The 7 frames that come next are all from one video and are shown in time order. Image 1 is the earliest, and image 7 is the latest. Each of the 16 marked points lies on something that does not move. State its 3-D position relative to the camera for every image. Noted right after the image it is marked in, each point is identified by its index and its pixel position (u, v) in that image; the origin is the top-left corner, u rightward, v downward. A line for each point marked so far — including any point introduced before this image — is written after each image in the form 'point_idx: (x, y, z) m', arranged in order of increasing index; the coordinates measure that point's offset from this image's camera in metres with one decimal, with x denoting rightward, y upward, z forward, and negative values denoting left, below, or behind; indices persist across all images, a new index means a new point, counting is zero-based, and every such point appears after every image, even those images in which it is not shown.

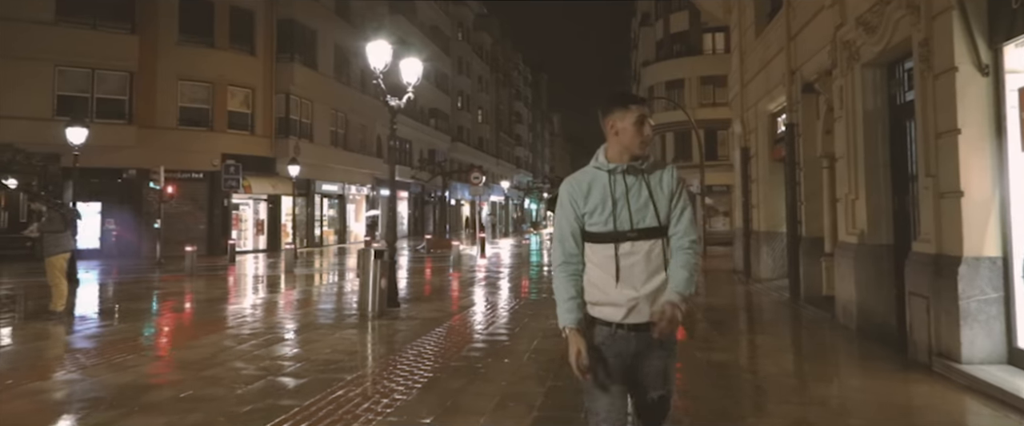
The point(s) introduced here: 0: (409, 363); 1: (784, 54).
0: (-1.3, -1.7, +7.1) m
1: (+4.3, +2.5, +10.2) m
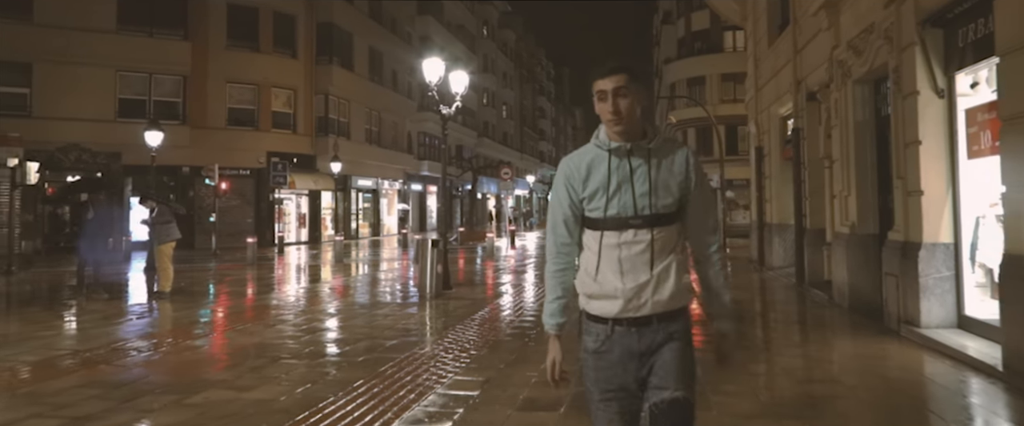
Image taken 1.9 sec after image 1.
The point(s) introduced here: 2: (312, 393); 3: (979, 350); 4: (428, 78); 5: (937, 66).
0: (-0.7, -1.7, +8.6) m
1: (+4.9, +2.6, +11.5) m
2: (-1.6, -1.4, +5.1) m
3: (+4.2, -1.2, +5.7) m
4: (-1.4, +2.3, +11.2) m
5: (+4.3, +1.5, +6.5) m
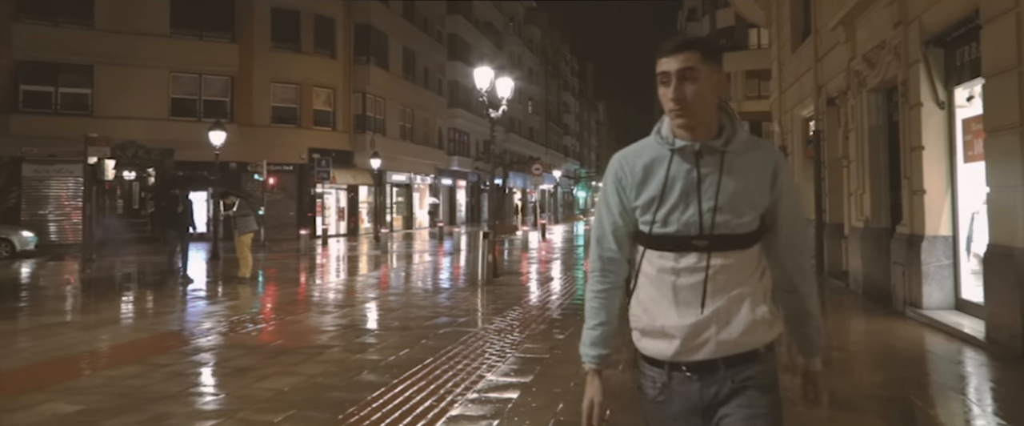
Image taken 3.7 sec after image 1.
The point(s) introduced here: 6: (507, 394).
0: (0.0, -1.6, +9.7) m
1: (+5.7, +2.7, +12.4) m
2: (-1.0, -1.4, +6.2) m
3: (+4.8, -1.2, +6.7) m
4: (-0.6, +2.4, +12.3) m
5: (+4.9, +1.5, +7.5) m
6: (0.0, -1.4, +5.0) m
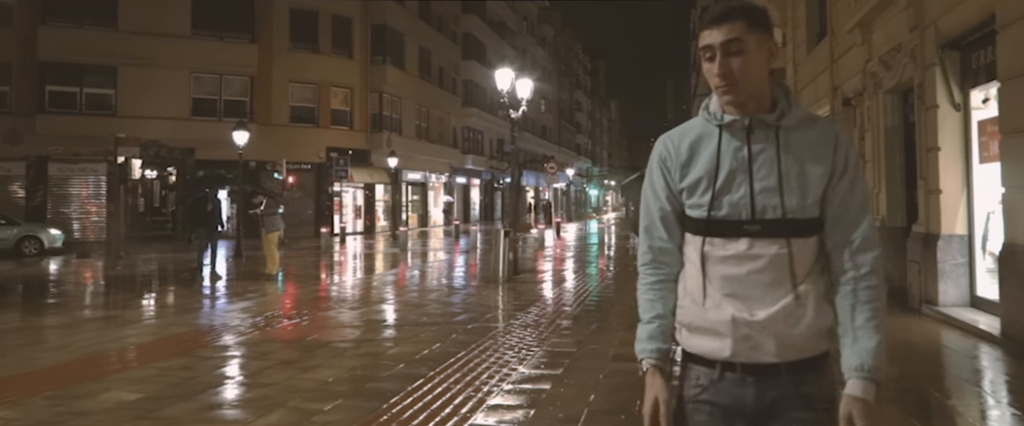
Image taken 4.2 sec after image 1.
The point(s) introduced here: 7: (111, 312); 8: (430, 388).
0: (+0.3, -1.6, +10.0) m
1: (+6.1, +2.7, +12.5) m
2: (-0.7, -1.4, +6.5) m
3: (+5.1, -1.2, +6.9) m
4: (-0.3, +2.5, +12.6) m
5: (+5.2, +1.5, +7.6) m
6: (+0.2, -1.4, +5.3) m
7: (-6.7, -1.6, +10.8) m
8: (-0.7, -1.4, +5.2) m
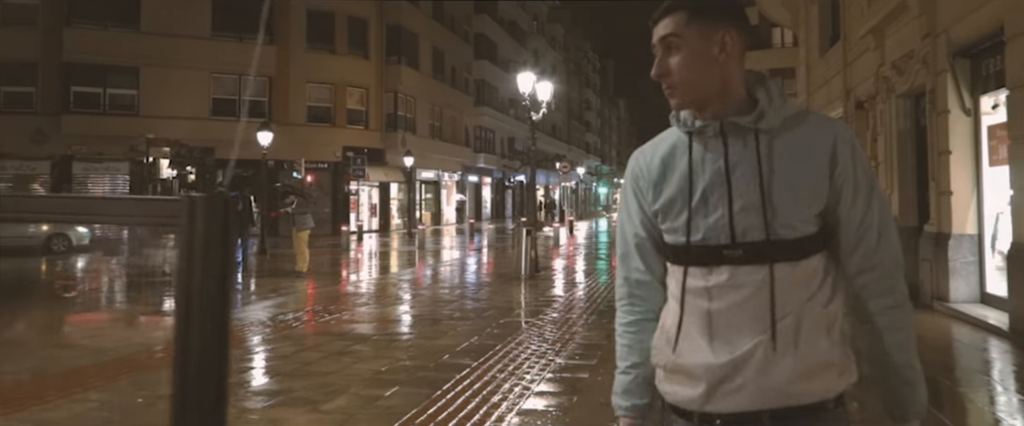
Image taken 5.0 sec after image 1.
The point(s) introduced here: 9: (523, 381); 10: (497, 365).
0: (+0.7, -1.6, +10.4) m
1: (+6.5, +2.7, +12.9) m
2: (-0.4, -1.4, +6.9) m
3: (+5.5, -1.2, +7.3) m
4: (+0.2, +2.5, +13.0) m
5: (+5.6, +1.5, +8.0) m
6: (+0.6, -1.4, +5.7) m
7: (-6.3, -1.6, +11.3) m
8: (-0.3, -1.4, +5.7) m
9: (+0.1, -1.4, +5.5) m
10: (-0.1, -1.4, +6.0) m
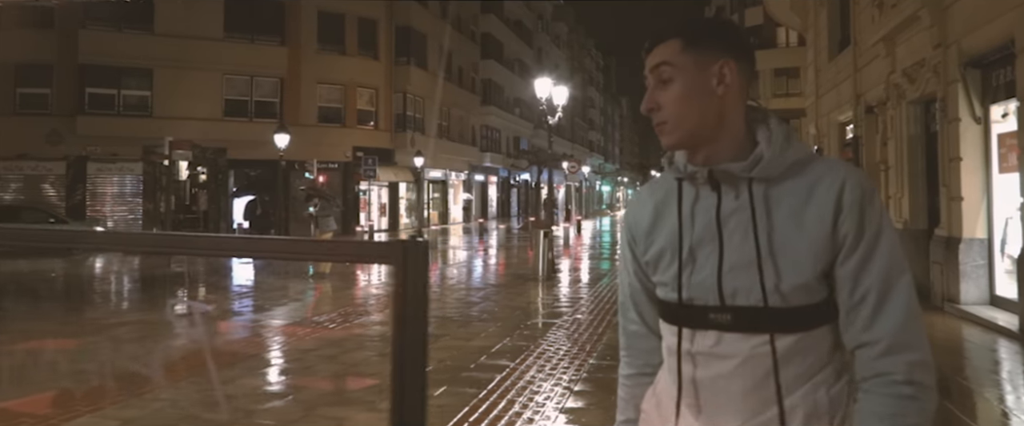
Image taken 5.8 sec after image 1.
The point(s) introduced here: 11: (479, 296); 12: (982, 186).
0: (+1.1, -1.6, +10.7) m
1: (+6.9, +2.7, +13.2) m
2: (0.0, -1.5, +7.3) m
3: (+5.8, -1.3, +7.6) m
4: (+0.5, +2.4, +13.3) m
5: (+5.9, +1.5, +8.3) m
6: (+0.9, -1.5, +6.0) m
7: (-5.9, -1.7, +11.6) m
8: (0.0, -1.5, +6.0) m
9: (+0.4, -1.5, +5.8) m
10: (+0.2, -1.5, +6.3) m
11: (-0.7, -1.6, +12.8) m
12: (+6.1, +0.3, +8.4) m
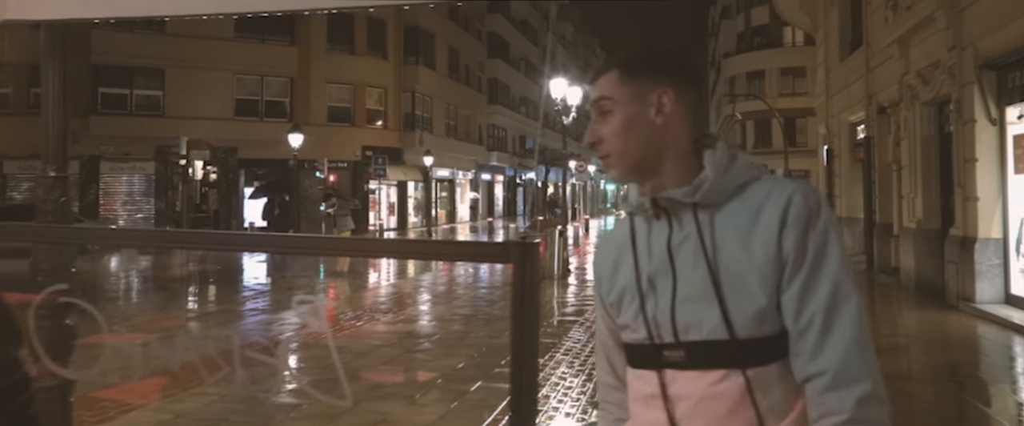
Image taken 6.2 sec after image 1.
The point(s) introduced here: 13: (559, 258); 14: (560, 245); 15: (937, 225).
0: (+1.4, -1.6, +10.9) m
1: (+7.2, +2.7, +13.3) m
2: (+0.3, -1.5, +7.4) m
3: (+6.1, -1.3, +7.7) m
4: (+0.8, +2.4, +13.4) m
5: (+6.2, +1.5, +8.4) m
6: (+1.2, -1.5, +6.2) m
7: (-5.6, -1.7, +11.8) m
8: (+0.3, -1.5, +6.1) m
9: (+0.7, -1.5, +5.9) m
10: (+0.5, -1.5, +6.5) m
11: (-0.4, -1.6, +13.0) m
12: (+6.4, +0.3, +8.5) m
13: (+1.1, -1.0, +15.2) m
14: (+1.0, -0.7, +15.1) m
15: (+6.8, -0.2, +10.3) m
